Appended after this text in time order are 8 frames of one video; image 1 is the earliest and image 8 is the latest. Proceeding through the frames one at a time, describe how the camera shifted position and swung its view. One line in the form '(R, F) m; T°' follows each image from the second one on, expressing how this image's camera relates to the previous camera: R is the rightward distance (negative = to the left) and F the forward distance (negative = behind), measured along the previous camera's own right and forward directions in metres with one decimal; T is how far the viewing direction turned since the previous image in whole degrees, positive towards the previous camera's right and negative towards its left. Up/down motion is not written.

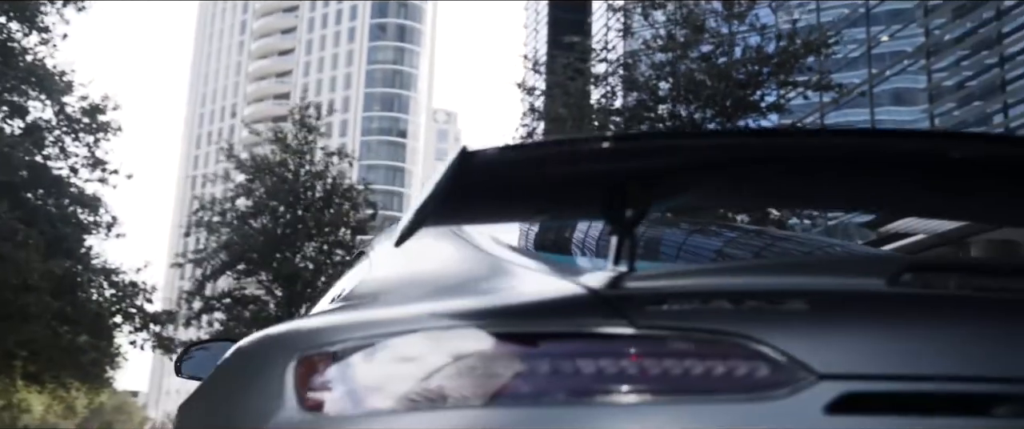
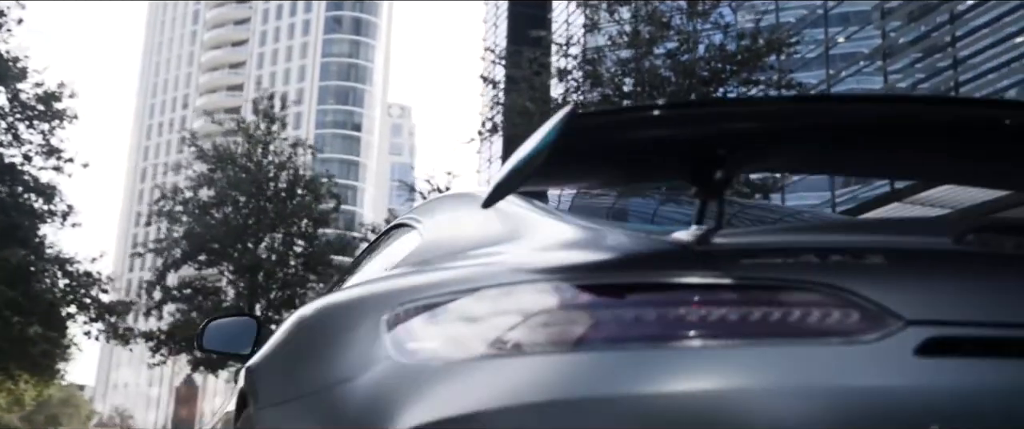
(-0.2, -0.1) m; +3°
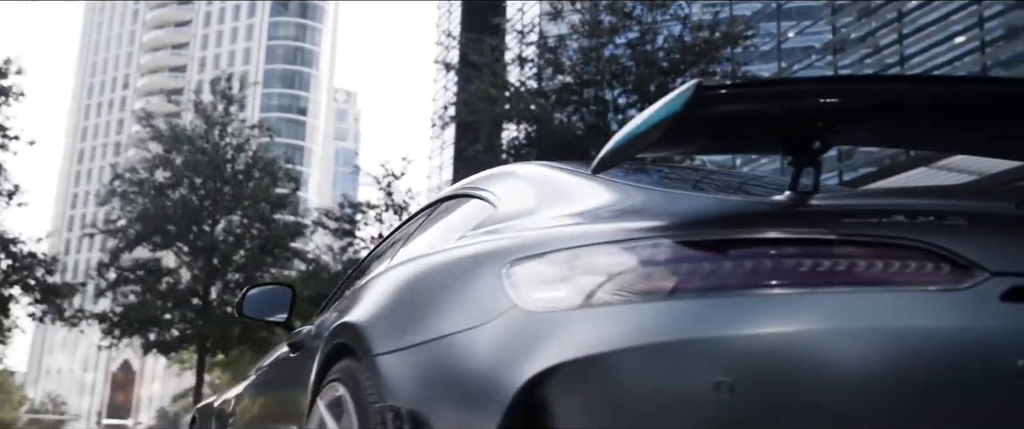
(-0.3, -0.2) m; +3°
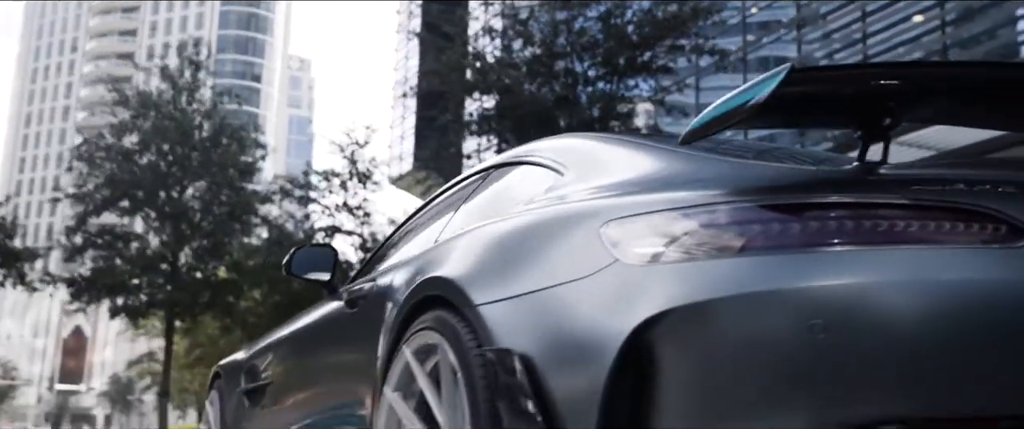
(-0.3, -0.2) m; +3°
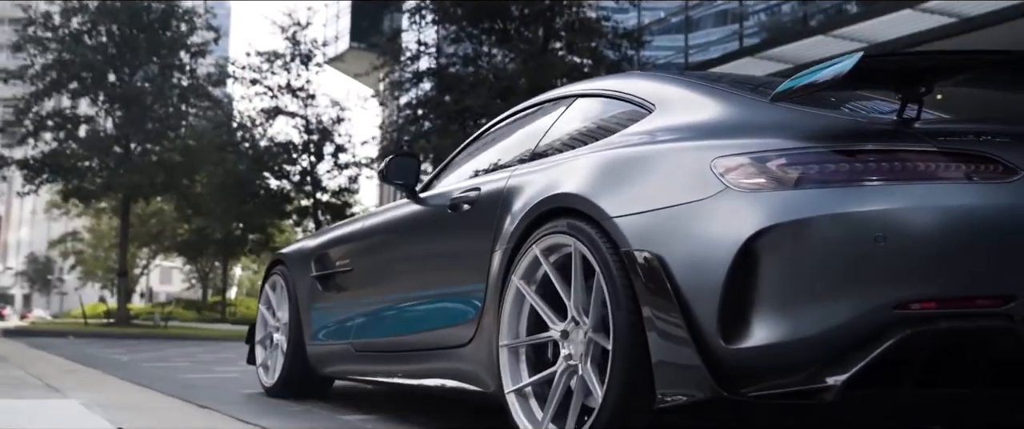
(-0.6, -0.7) m; +4°
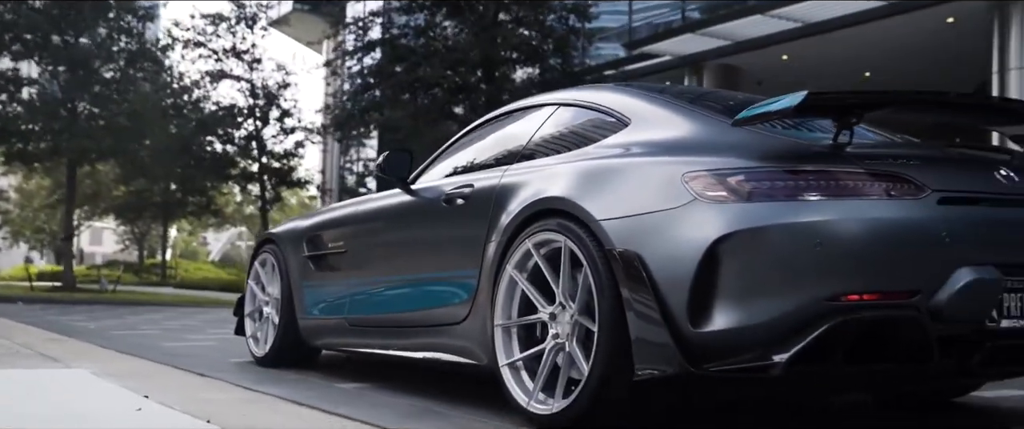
(-0.2, -0.5) m; +4°
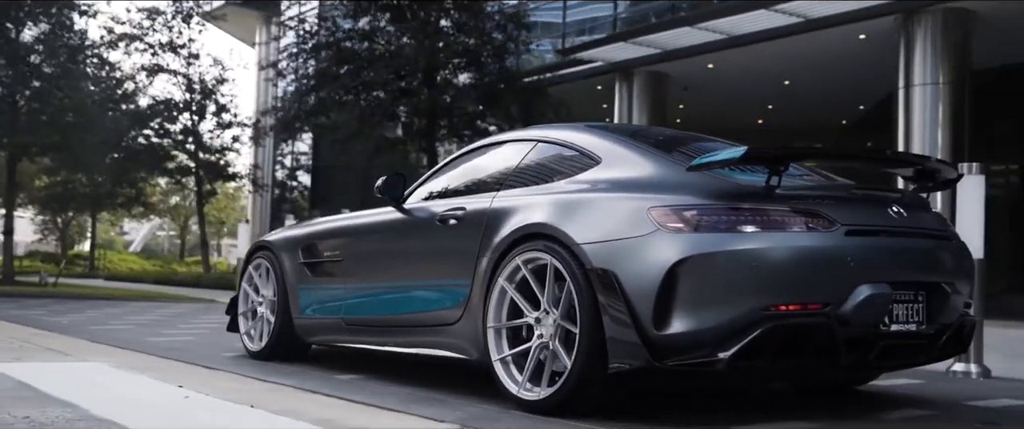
(-0.3, -0.8) m; +4°
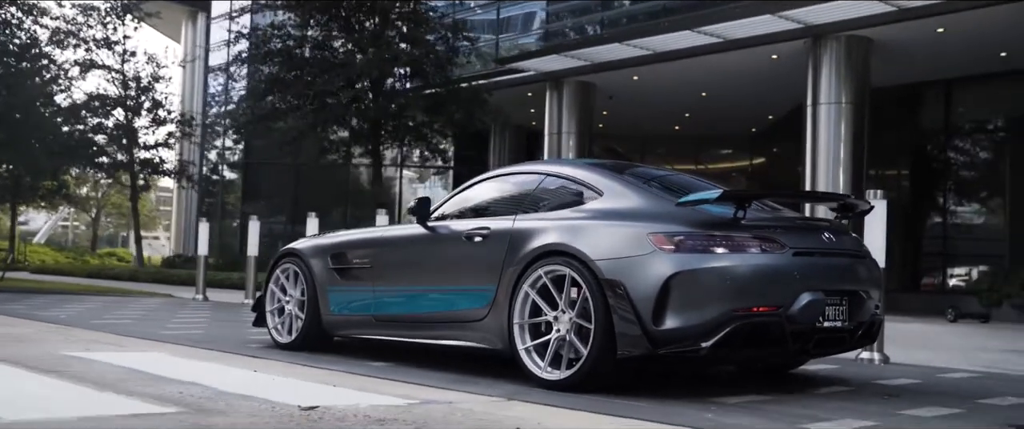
(-0.7, -1.3) m; +5°
